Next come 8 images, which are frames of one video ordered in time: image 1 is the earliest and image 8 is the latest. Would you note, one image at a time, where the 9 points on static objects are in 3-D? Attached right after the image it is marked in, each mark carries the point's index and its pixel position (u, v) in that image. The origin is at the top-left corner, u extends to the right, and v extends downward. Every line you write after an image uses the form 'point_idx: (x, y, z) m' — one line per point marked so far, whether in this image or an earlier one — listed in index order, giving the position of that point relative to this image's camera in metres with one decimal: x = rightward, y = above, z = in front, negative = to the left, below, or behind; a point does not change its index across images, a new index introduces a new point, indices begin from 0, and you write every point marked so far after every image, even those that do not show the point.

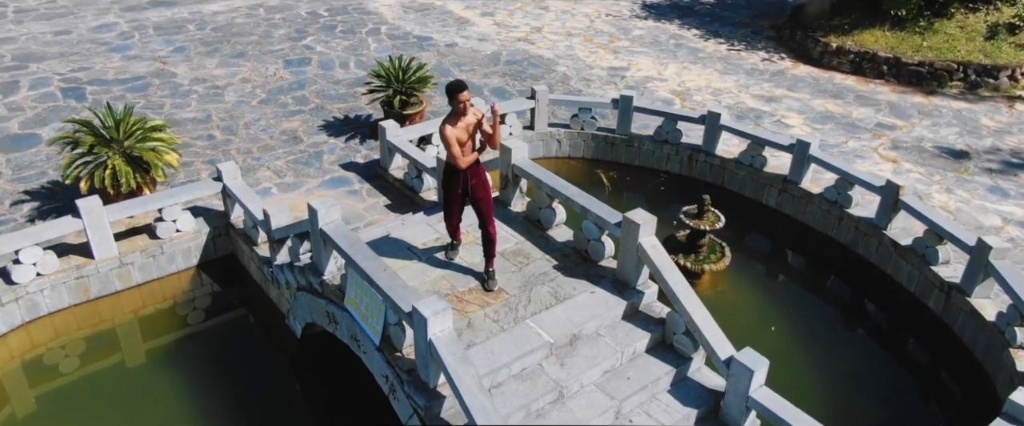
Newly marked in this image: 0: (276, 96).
0: (-4.5, +2.2, +12.1) m
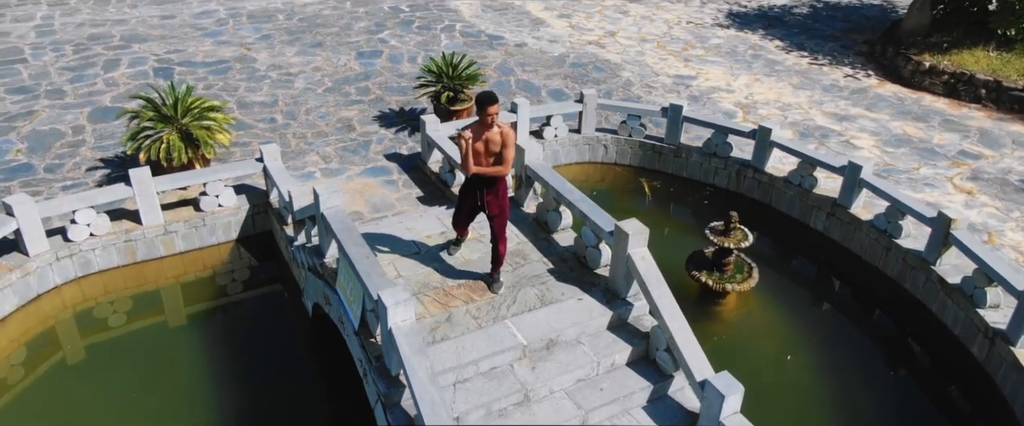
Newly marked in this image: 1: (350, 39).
0: (-3.4, +2.5, +12.6) m
1: (-4.0, +4.4, +16.1) m
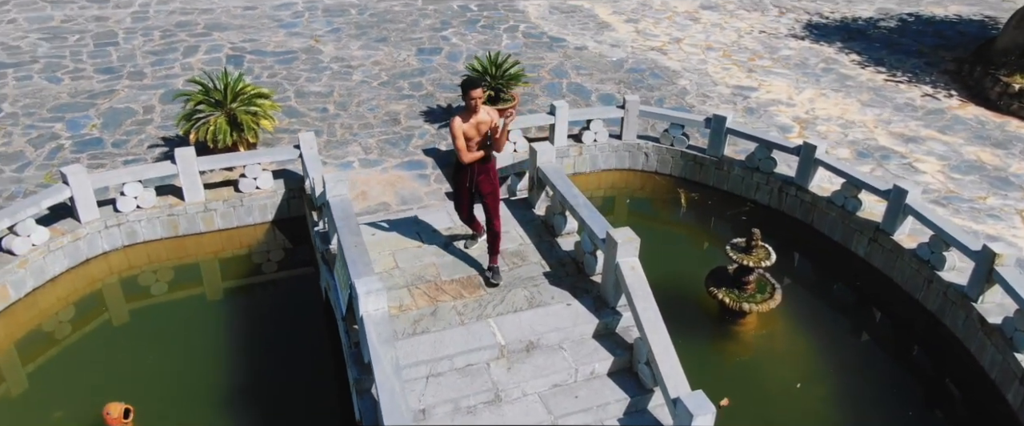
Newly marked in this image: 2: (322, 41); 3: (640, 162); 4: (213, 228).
0: (-2.3, +2.7, +12.9) m
1: (-2.5, +4.6, +16.4) m
2: (-4.7, +4.3, +15.9) m
3: (+2.0, +0.8, +9.9) m
4: (-3.8, -0.2, +8.1) m
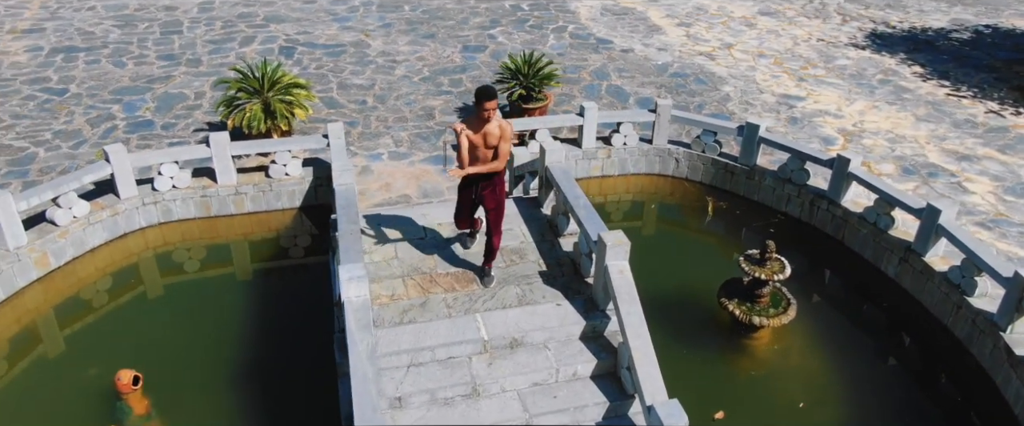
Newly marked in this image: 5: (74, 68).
0: (-1.5, +2.8, +13.1) m
1: (-1.3, +4.7, +16.6) m
2: (-3.5, +4.5, +16.3) m
3: (+2.4, +0.7, +9.7) m
4: (-3.6, 0.0, +8.5) m
5: (-9.2, +3.0, +13.5) m
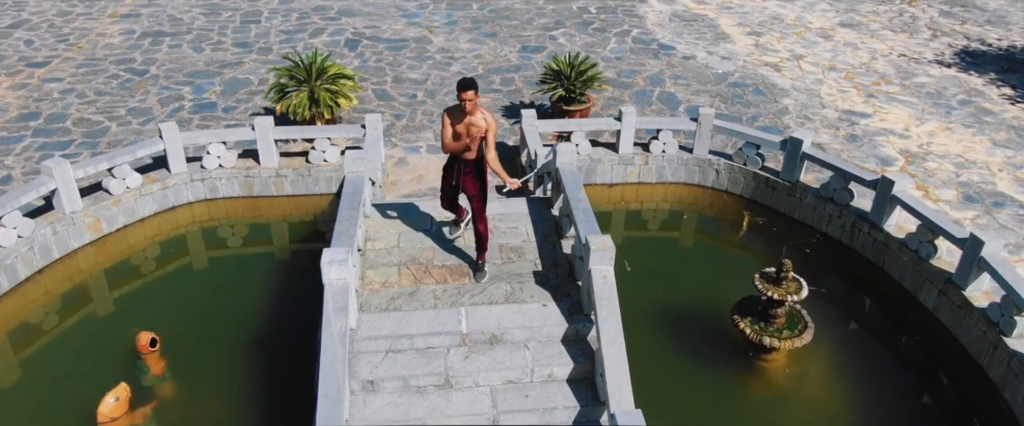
0: (-0.4, +2.9, +13.3) m
1: (+0.3, +4.7, +16.7) m
2: (-1.9, +4.7, +16.7) m
3: (+2.9, +0.5, +9.5) m
4: (-3.2, +0.3, +8.9) m
5: (-8.0, +3.6, +14.5) m
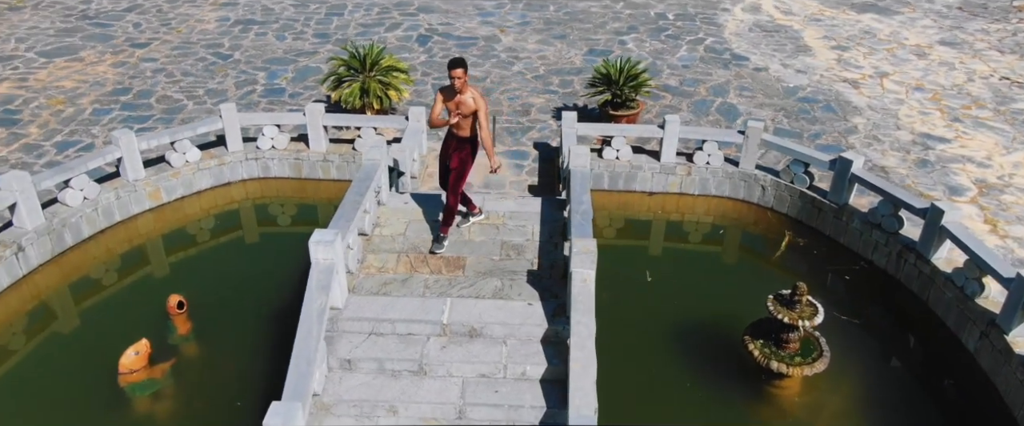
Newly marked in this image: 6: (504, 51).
0: (+0.8, +2.9, +13.3) m
1: (+2.1, +4.6, +16.6) m
2: (-0.1, +4.8, +16.9) m
3: (+3.5, +0.3, +9.1) m
4: (-2.7, +0.5, +9.3) m
5: (-6.4, +4.2, +15.4) m
6: (-0.2, +3.8, +15.0) m
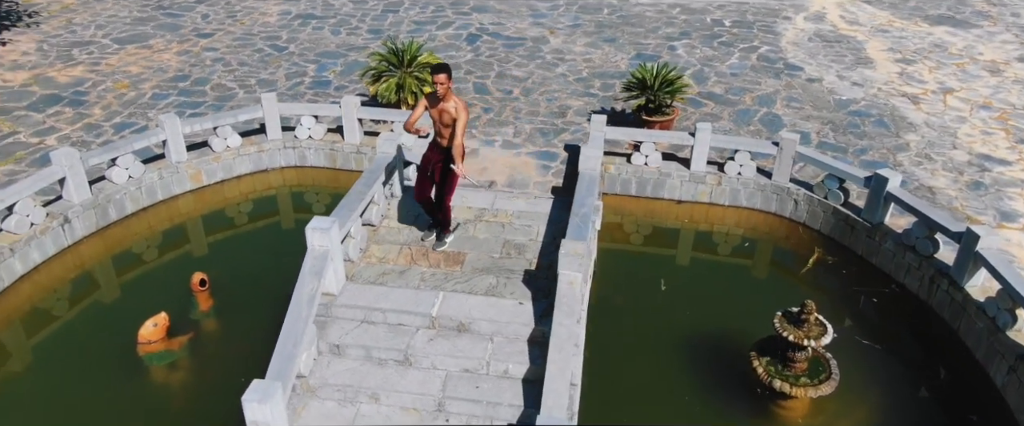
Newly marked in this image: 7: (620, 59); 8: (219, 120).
0: (+1.7, +2.8, +13.3) m
1: (+3.4, +4.4, +16.4) m
2: (+1.2, +4.7, +16.9) m
3: (+3.8, +0.1, +8.8) m
4: (-2.3, +0.7, +9.6) m
5: (-5.3, +4.5, +16.0) m
6: (+0.9, +3.8, +15.0) m
7: (+2.5, +3.6, +14.8) m
8: (-4.1, +1.3, +8.9) m
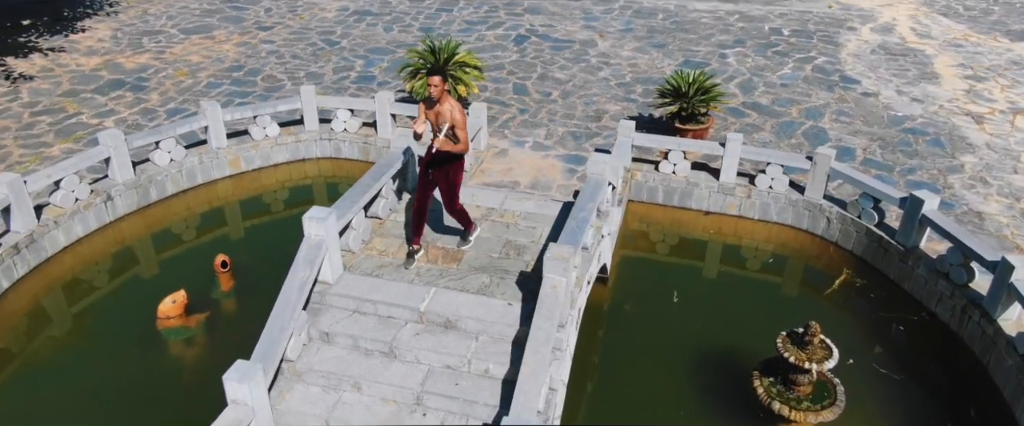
0: (+2.5, +2.7, +13.1) m
1: (+4.6, +4.2, +16.1) m
2: (+2.5, +4.6, +16.7) m
3: (+4.1, -0.2, +8.5) m
4: (-1.8, +0.8, +9.8) m
5: (-4.0, +4.8, +16.5) m
6: (+2.0, +3.7, +14.9) m
7: (+3.5, +3.4, +14.5) m
8: (-3.7, +1.5, +9.3) m
